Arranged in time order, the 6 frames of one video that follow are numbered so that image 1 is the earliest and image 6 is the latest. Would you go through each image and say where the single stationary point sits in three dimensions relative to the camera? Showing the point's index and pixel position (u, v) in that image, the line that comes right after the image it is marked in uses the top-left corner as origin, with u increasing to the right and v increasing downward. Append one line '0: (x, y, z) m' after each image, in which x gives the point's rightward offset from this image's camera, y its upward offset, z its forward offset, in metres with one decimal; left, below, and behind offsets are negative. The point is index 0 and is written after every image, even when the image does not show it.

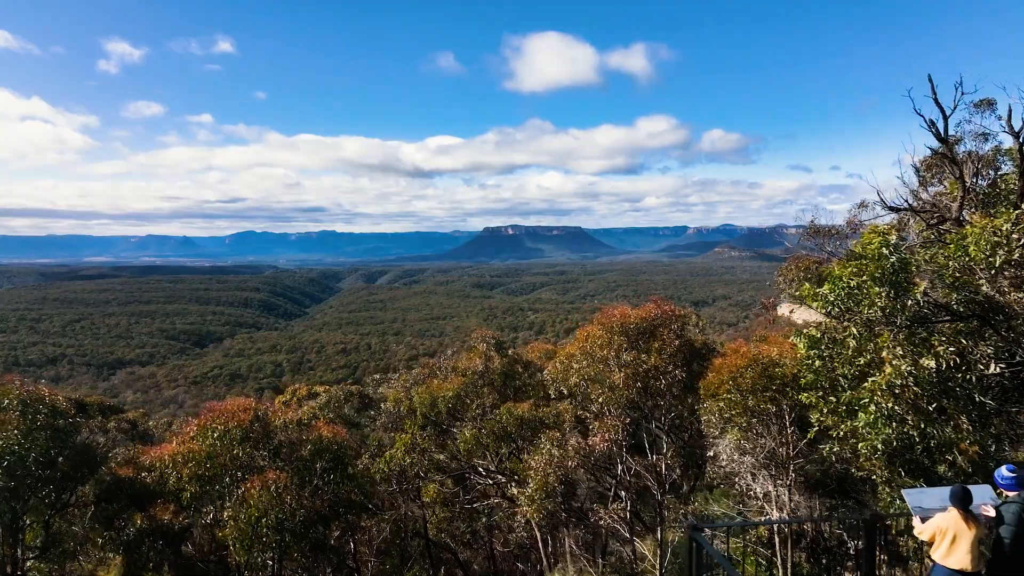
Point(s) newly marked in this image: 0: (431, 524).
0: (-2.0, -5.9, +11.2) m
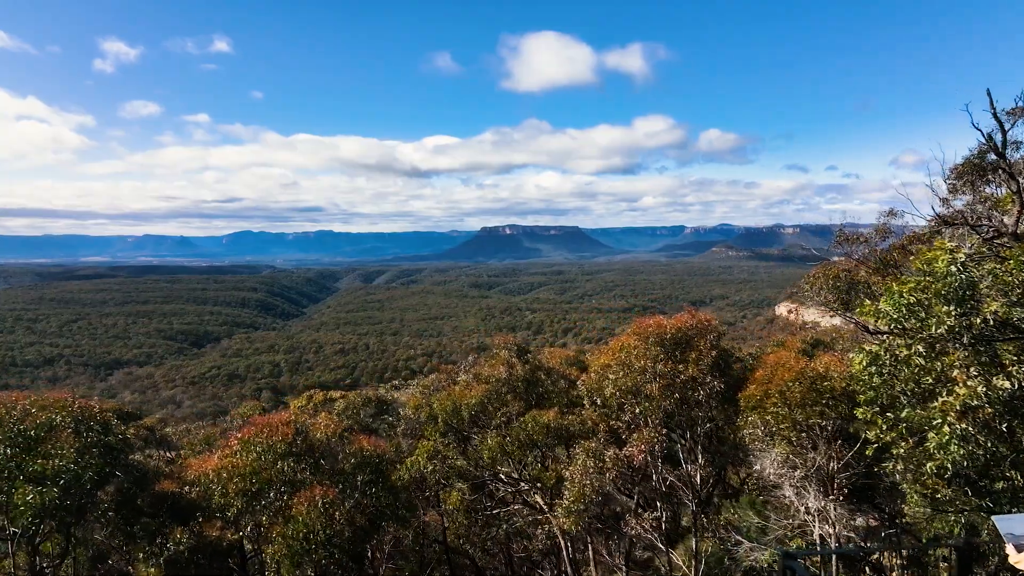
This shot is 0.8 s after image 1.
0: (-1.6, -6.0, +11.2) m
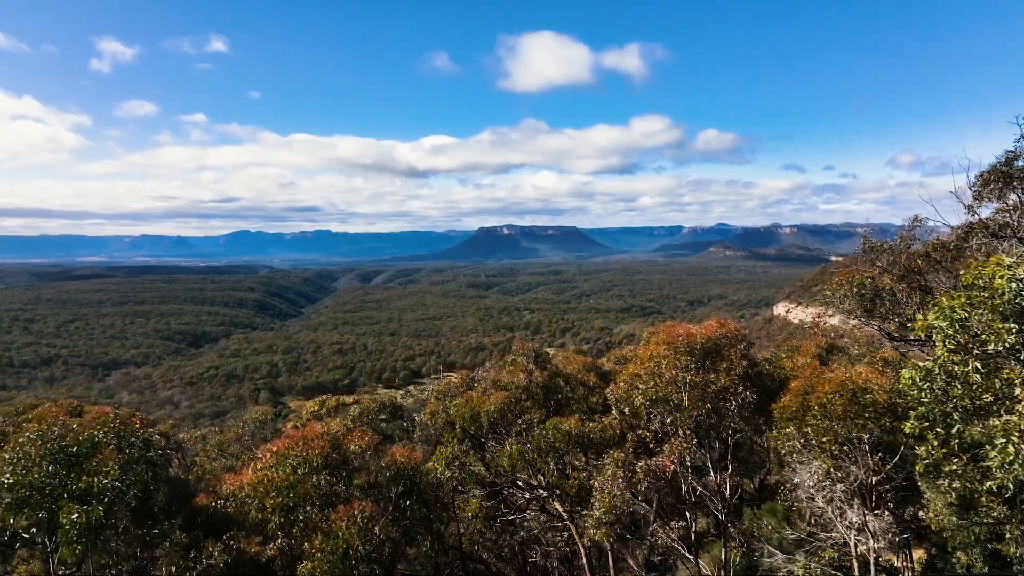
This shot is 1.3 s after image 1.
0: (-1.4, -6.1, +11.2) m
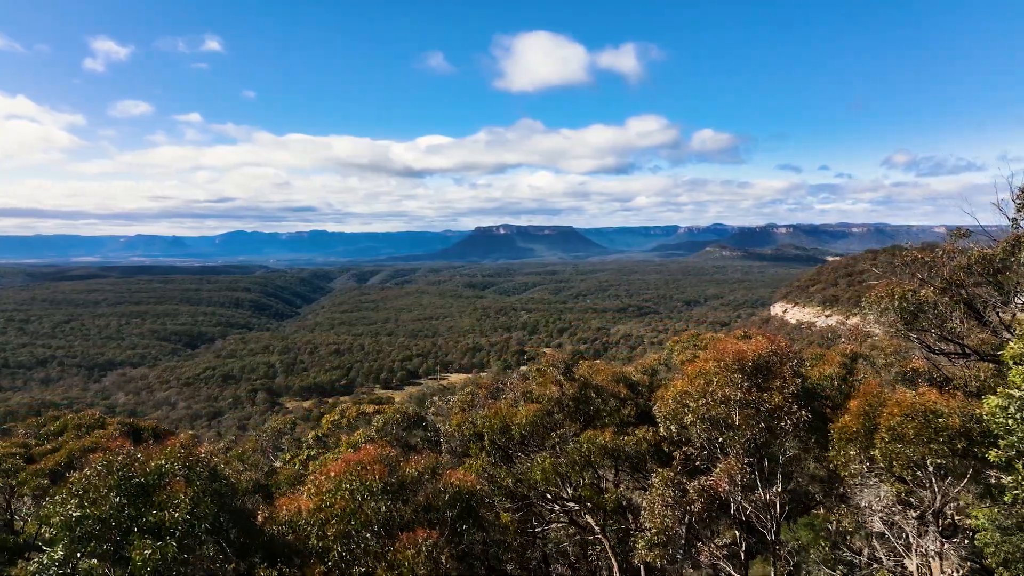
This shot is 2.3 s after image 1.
0: (-1.0, -6.3, +11.1) m
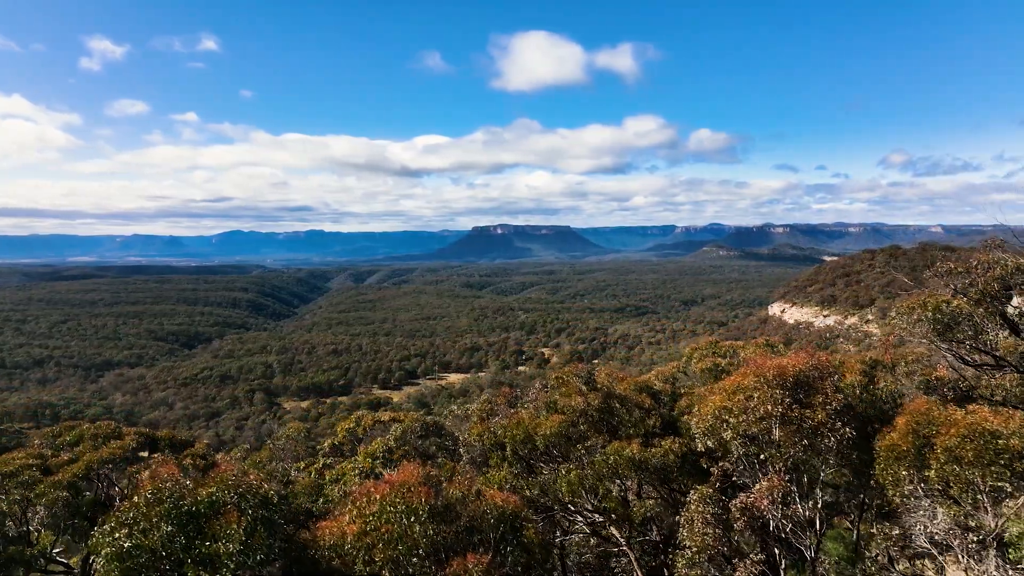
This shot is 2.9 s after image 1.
0: (-1.2, -6.2, +11.8) m
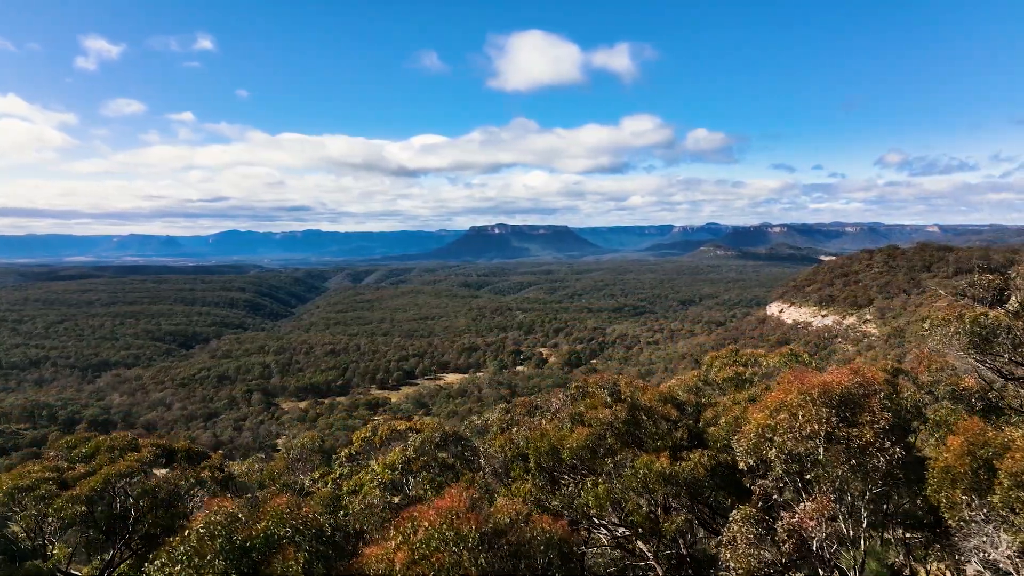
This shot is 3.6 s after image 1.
0: (-1.1, -6.2, +12.0) m
